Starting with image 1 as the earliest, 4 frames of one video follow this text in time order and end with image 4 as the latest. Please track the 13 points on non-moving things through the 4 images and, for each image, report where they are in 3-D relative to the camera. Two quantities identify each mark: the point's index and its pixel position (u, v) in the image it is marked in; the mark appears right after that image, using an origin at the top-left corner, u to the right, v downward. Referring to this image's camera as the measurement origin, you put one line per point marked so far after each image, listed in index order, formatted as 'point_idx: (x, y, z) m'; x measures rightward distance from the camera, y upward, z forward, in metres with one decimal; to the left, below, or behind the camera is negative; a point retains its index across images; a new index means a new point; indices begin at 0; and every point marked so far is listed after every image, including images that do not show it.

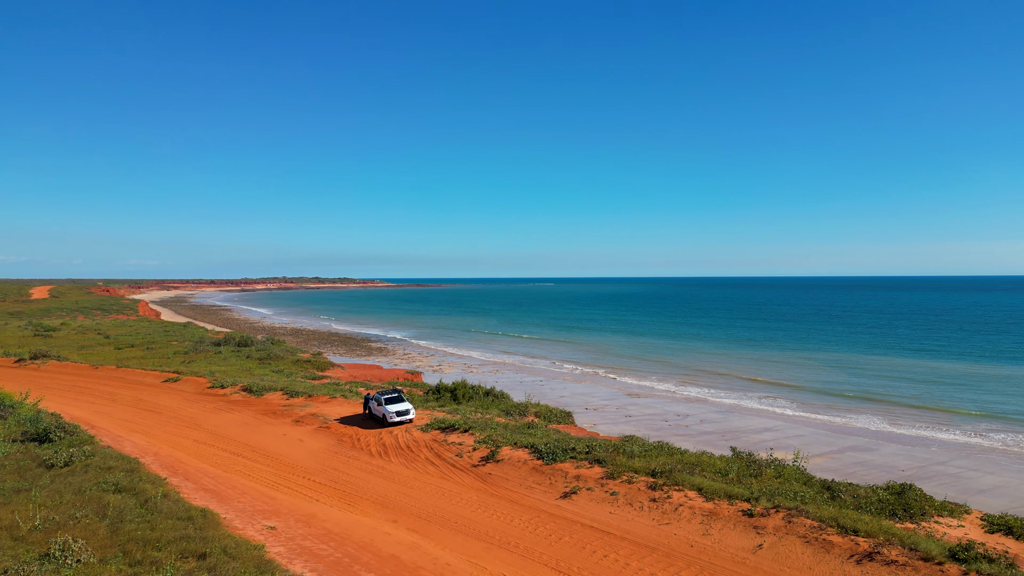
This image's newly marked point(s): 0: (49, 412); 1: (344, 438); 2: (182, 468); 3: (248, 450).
0: (-9.4, -2.5, +9.7) m
1: (-2.3, -2.0, +6.5) m
2: (-3.8, -2.1, +5.5) m
3: (-3.6, -2.2, +6.5) m
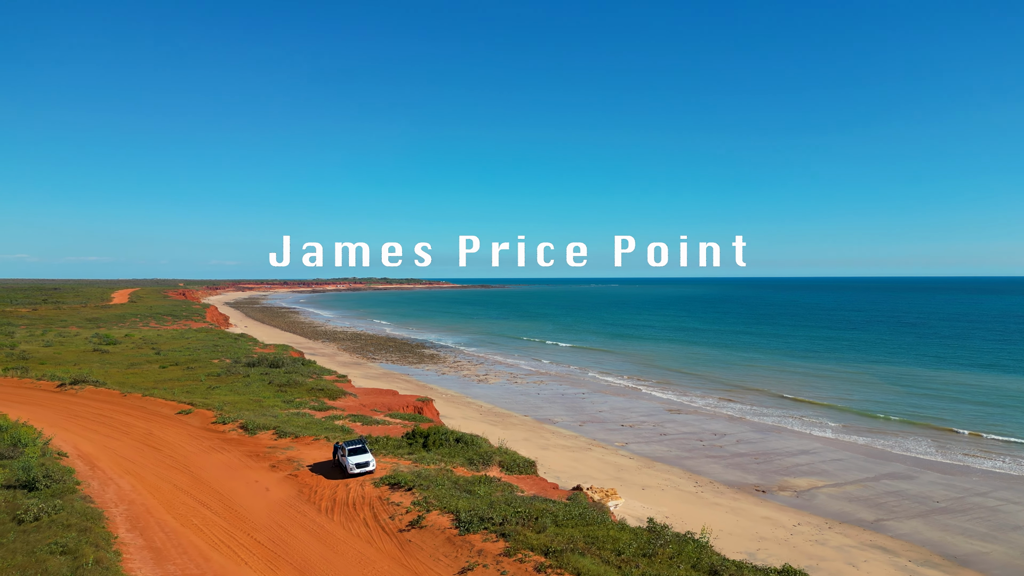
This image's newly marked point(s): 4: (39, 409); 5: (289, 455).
0: (-9.8, -3.5, +10.3) m
1: (-2.9, -2.8, +6.7) m
2: (-4.5, -2.8, +5.8) m
3: (-4.2, -3.0, +6.7) m
4: (-18.5, -4.7, +18.9) m
5: (-4.0, -3.0, +8.7) m
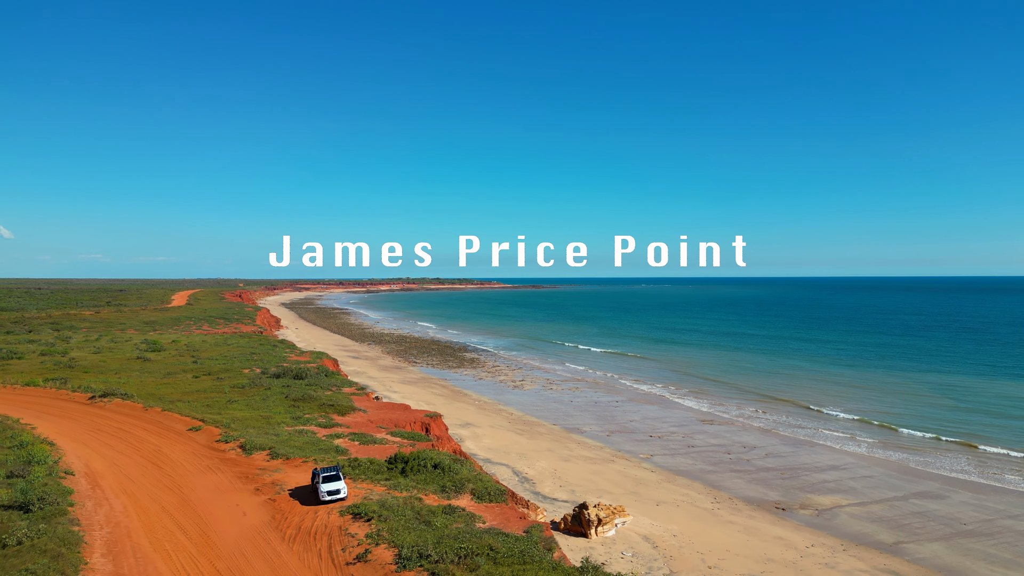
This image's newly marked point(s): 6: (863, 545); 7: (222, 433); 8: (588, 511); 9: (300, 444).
0: (-10.1, -4.1, +10.7) m
1: (-3.4, -3.2, +6.9) m
2: (-5.0, -3.2, +6.0) m
3: (-4.6, -3.4, +7.0) m
4: (-18.4, -5.6, +19.8) m
5: (-4.4, -3.5, +8.9) m
6: (+11.4, -8.4, +15.6) m
7: (-9.2, -4.6, +15.3) m
8: (+2.6, -6.8, +14.7) m
9: (-5.4, -4.0, +12.3) m
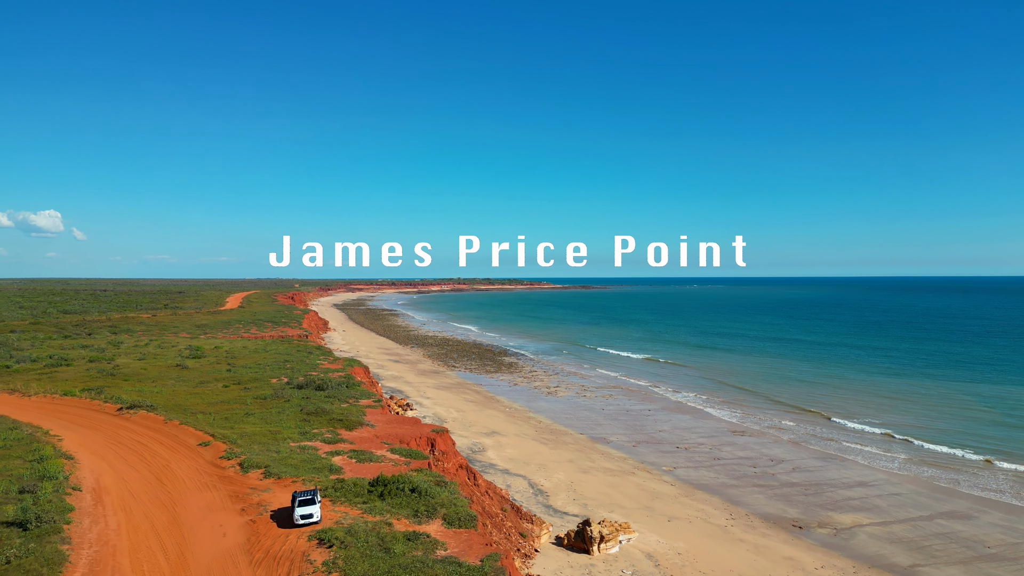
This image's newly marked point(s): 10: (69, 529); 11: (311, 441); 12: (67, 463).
0: (-10.4, -4.7, +11.3) m
1: (-3.9, -3.7, +7.1) m
2: (-5.5, -3.7, +6.4) m
3: (-5.1, -3.9, +7.3) m
4: (-18.3, -6.4, +20.6) m
5: (-4.8, -4.0, +9.2) m
6: (+11.3, -8.9, +15.2) m
7: (-9.3, -5.3, +15.8) m
8: (+2.4, -7.3, +14.7) m
9: (-5.7, -4.5, +12.6) m
10: (-7.3, -4.0, +8.0) m
11: (-7.7, -5.8, +18.4) m
12: (-15.3, -6.0, +16.5) m
